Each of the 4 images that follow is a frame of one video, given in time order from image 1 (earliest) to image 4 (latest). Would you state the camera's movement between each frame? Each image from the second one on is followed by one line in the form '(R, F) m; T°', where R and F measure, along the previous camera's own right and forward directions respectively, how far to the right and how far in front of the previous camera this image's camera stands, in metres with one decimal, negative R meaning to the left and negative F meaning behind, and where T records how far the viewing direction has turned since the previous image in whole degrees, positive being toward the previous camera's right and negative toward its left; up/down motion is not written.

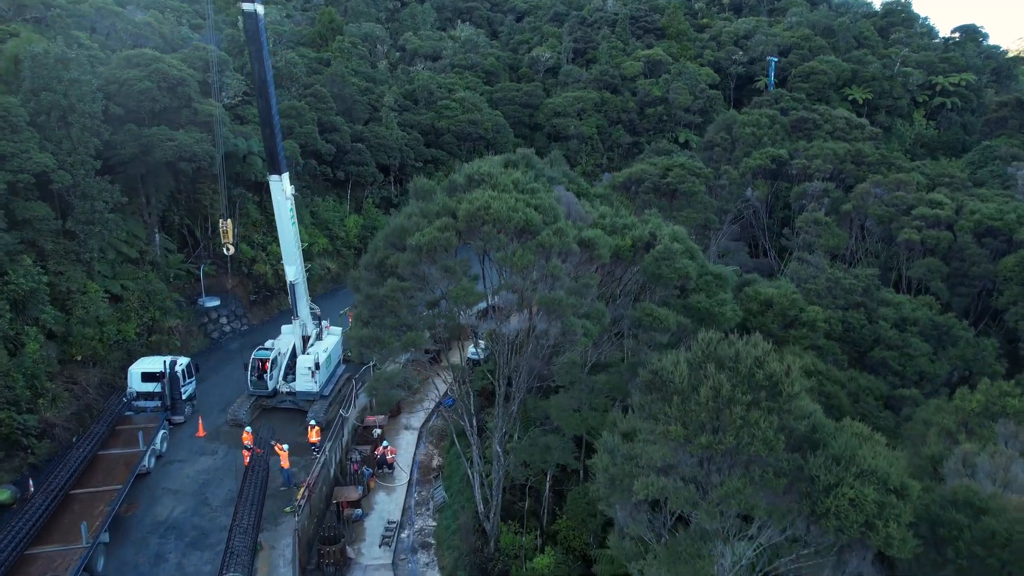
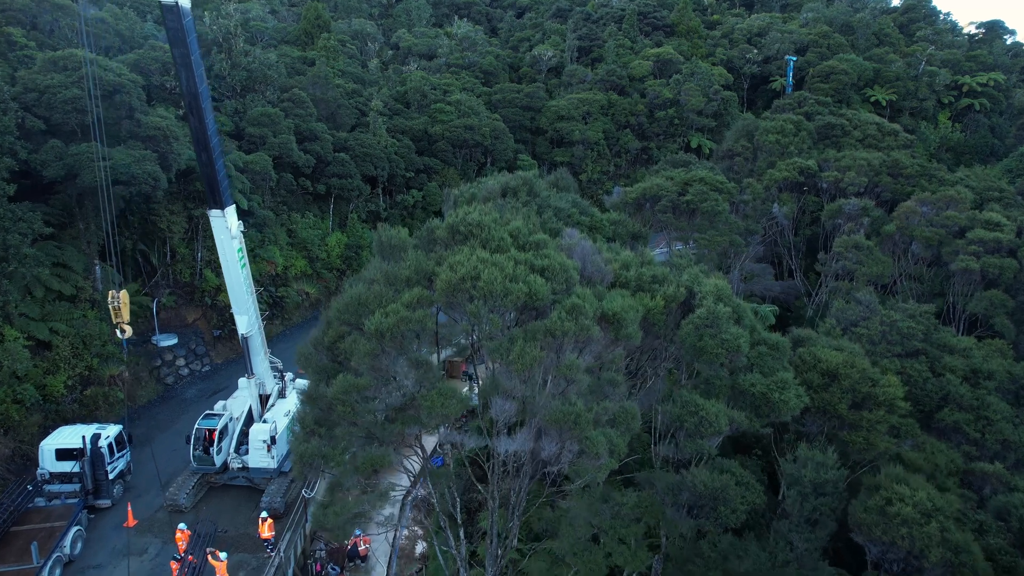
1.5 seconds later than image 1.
(0.0, +3.1) m; 0°
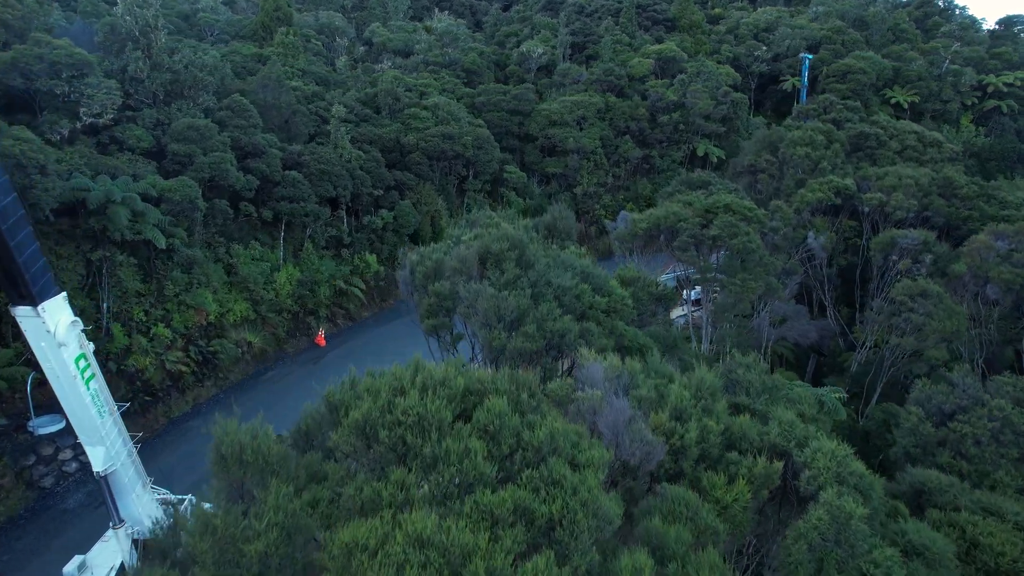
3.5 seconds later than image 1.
(+0.1, +4.6) m; +1°
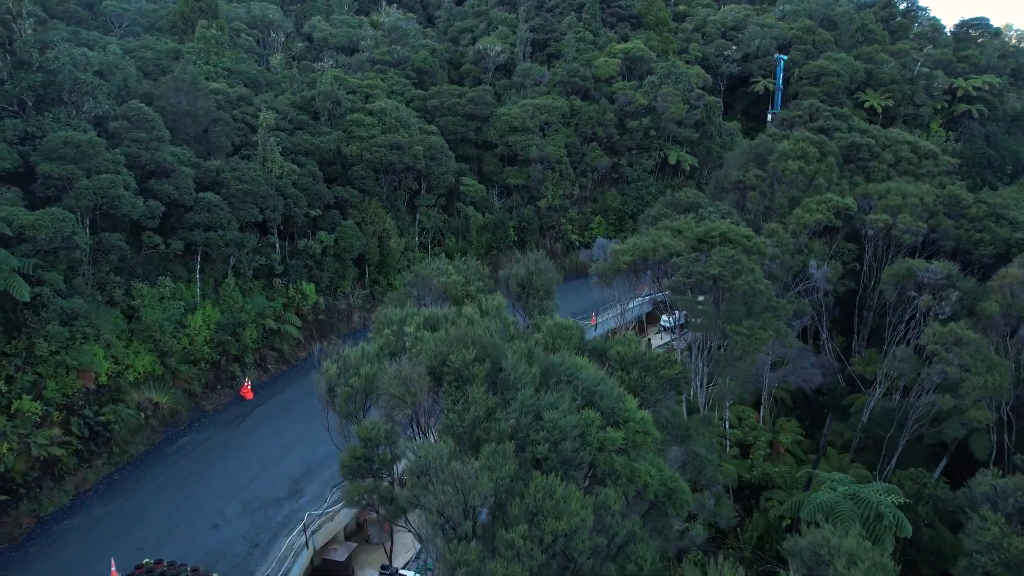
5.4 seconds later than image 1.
(-0.1, +3.4) m; +4°
